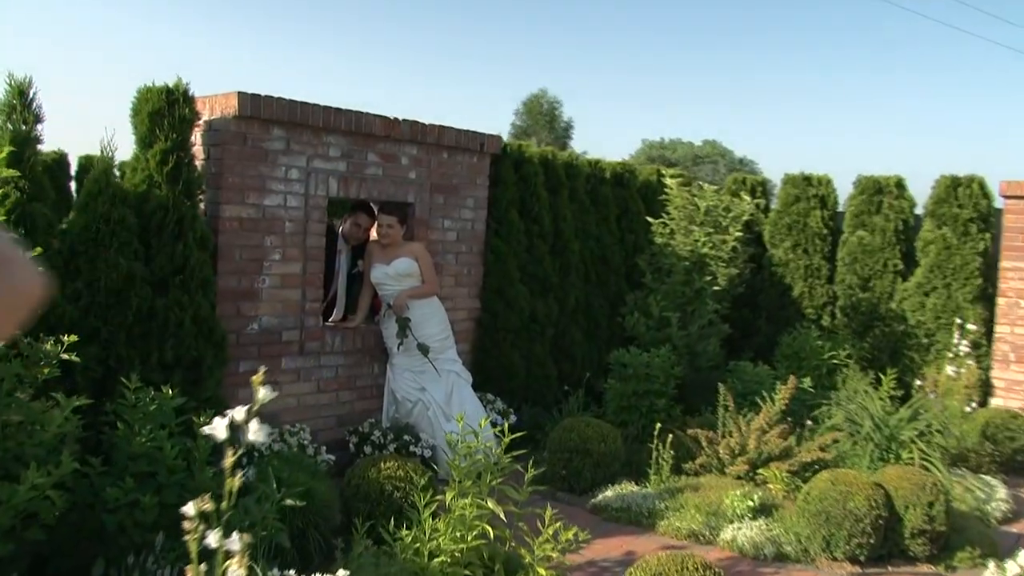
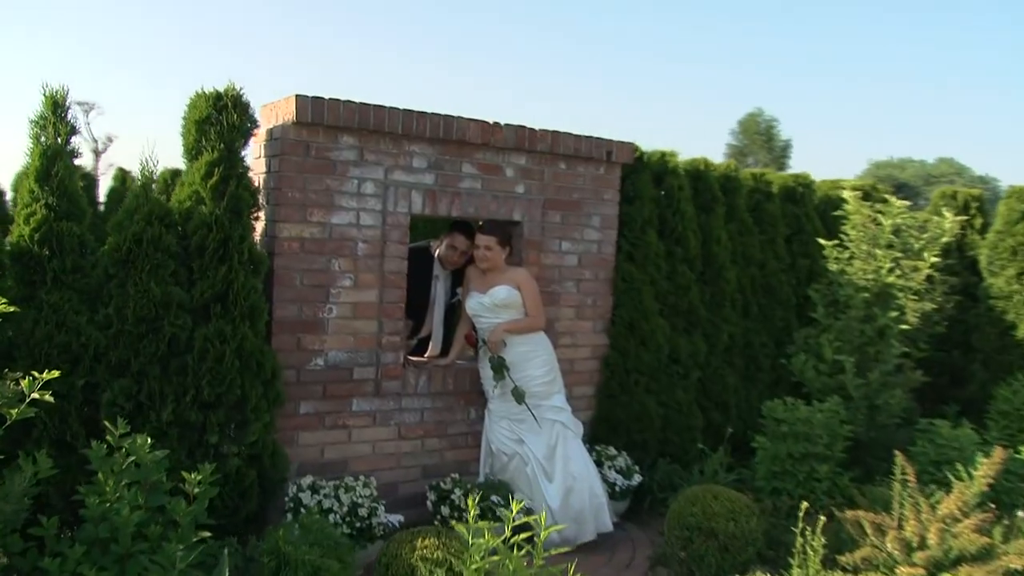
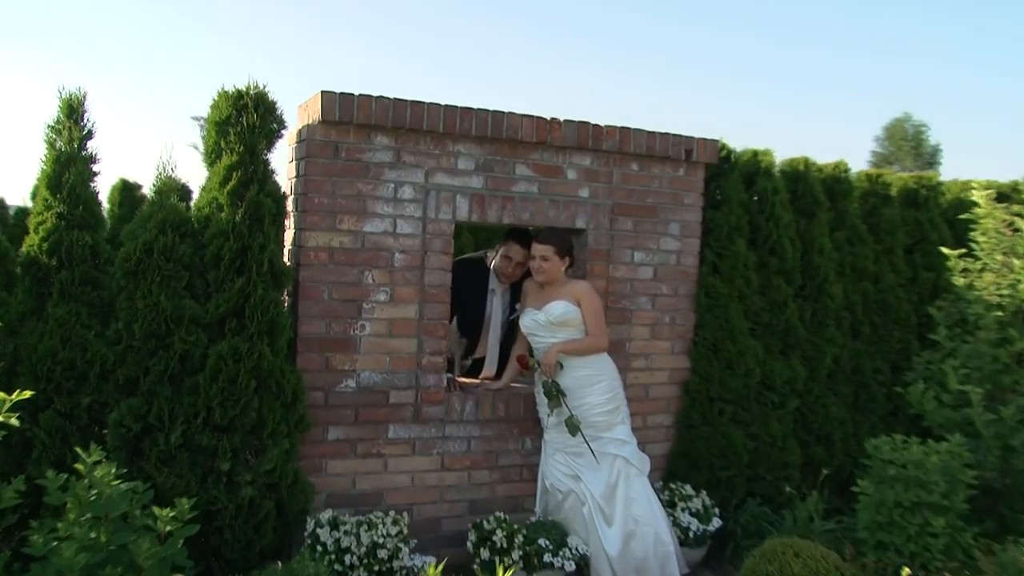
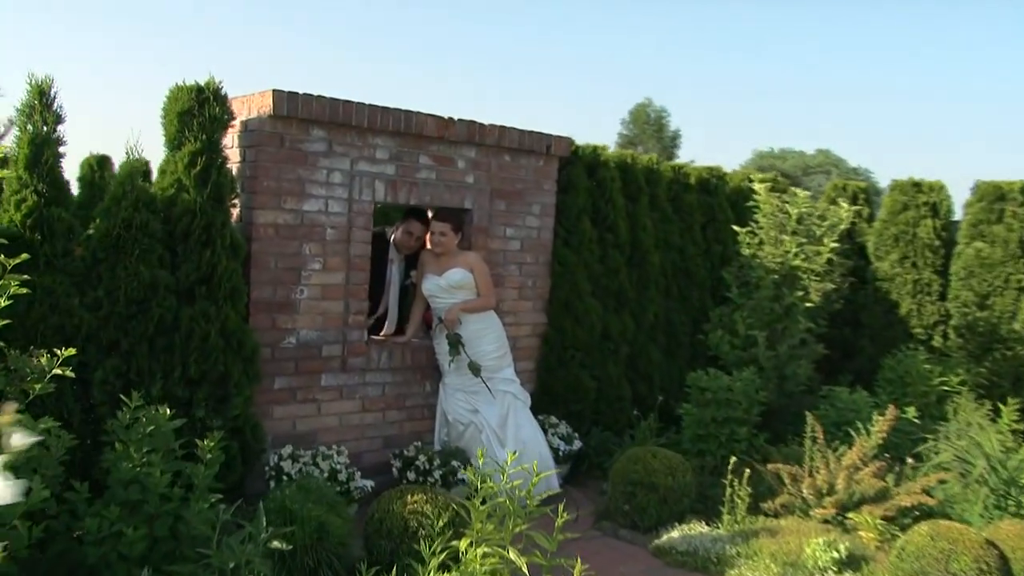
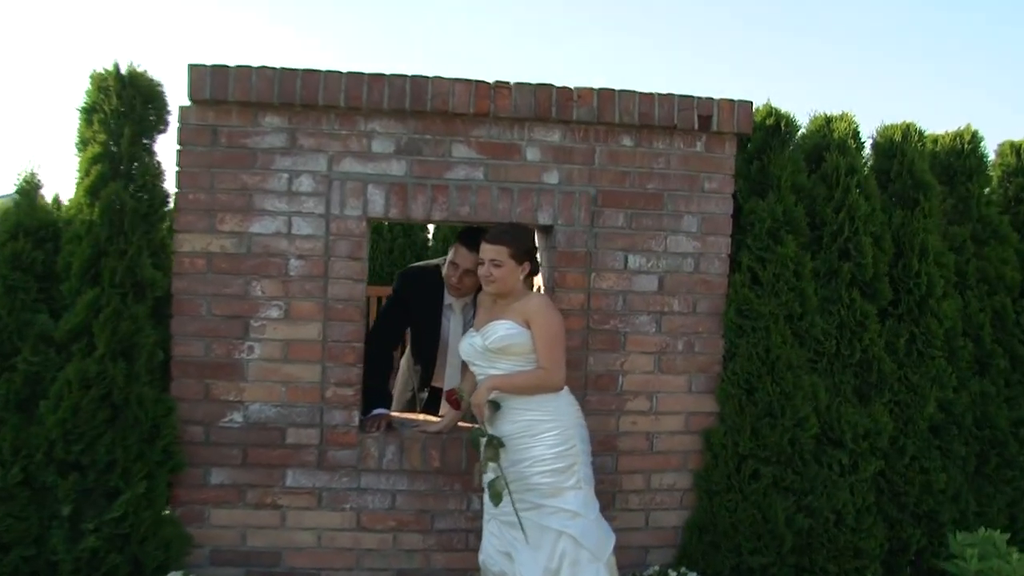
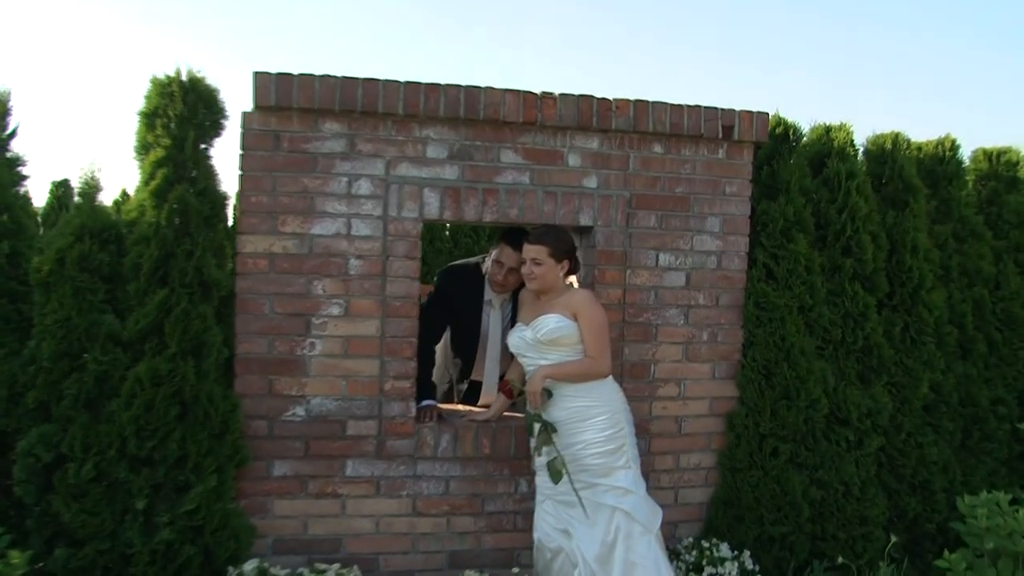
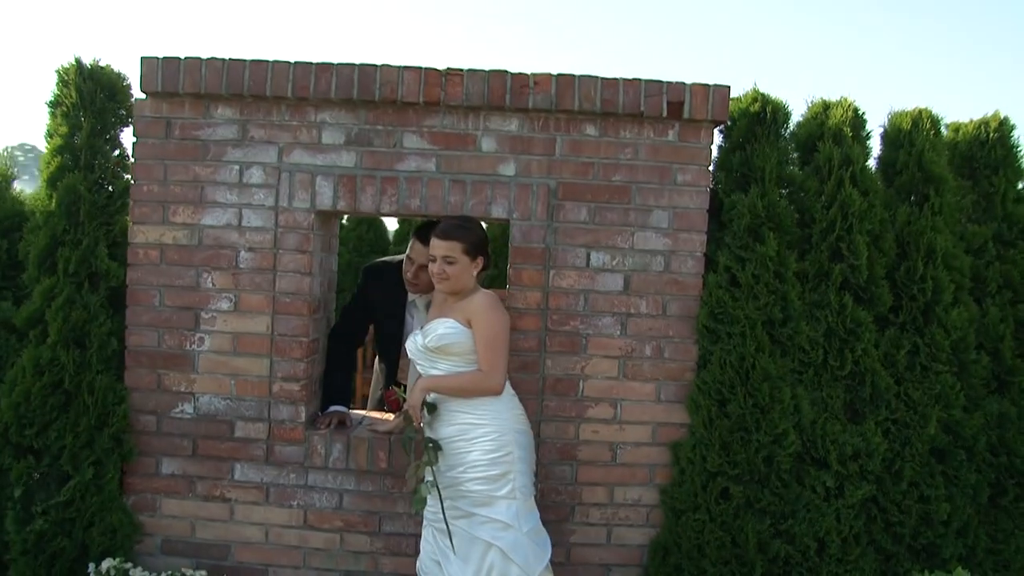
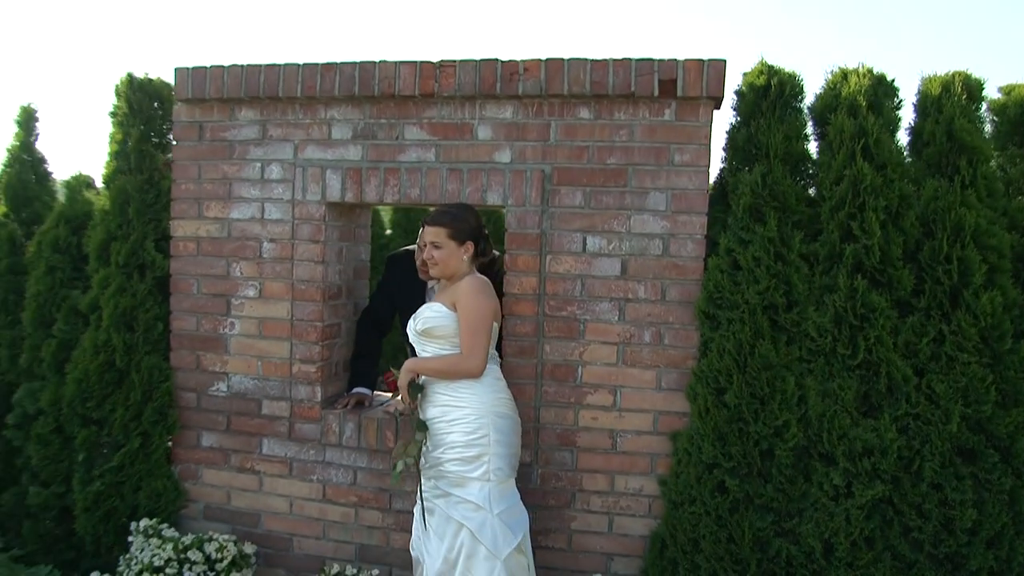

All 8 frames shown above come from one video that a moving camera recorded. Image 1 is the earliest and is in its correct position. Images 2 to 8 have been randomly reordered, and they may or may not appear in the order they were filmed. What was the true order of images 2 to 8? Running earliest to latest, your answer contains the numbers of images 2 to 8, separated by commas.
4, 2, 3, 6, 5, 7, 8
